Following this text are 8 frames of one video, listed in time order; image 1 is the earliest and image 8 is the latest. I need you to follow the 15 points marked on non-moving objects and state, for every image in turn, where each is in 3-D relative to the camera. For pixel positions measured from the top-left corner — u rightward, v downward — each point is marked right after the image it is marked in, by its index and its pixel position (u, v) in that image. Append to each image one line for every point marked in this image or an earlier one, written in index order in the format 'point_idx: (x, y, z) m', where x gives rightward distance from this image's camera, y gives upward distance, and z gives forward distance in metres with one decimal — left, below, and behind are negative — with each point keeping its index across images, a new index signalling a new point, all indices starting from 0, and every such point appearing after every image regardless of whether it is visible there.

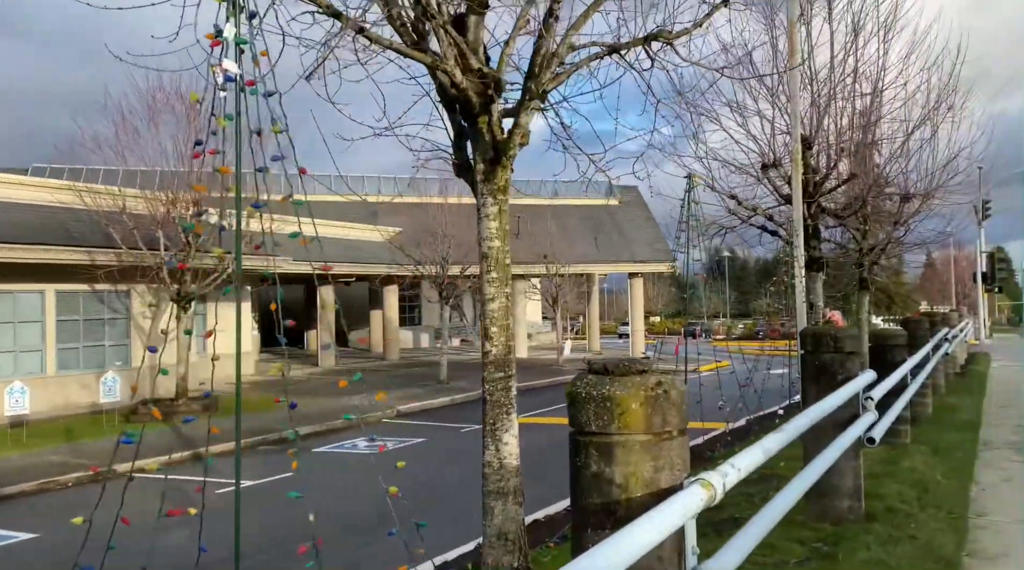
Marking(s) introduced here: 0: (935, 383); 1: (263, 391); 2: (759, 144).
0: (+5.6, -1.3, +11.9) m
1: (-5.2, -2.2, +19.0) m
2: (+3.0, +1.7, +10.9) m
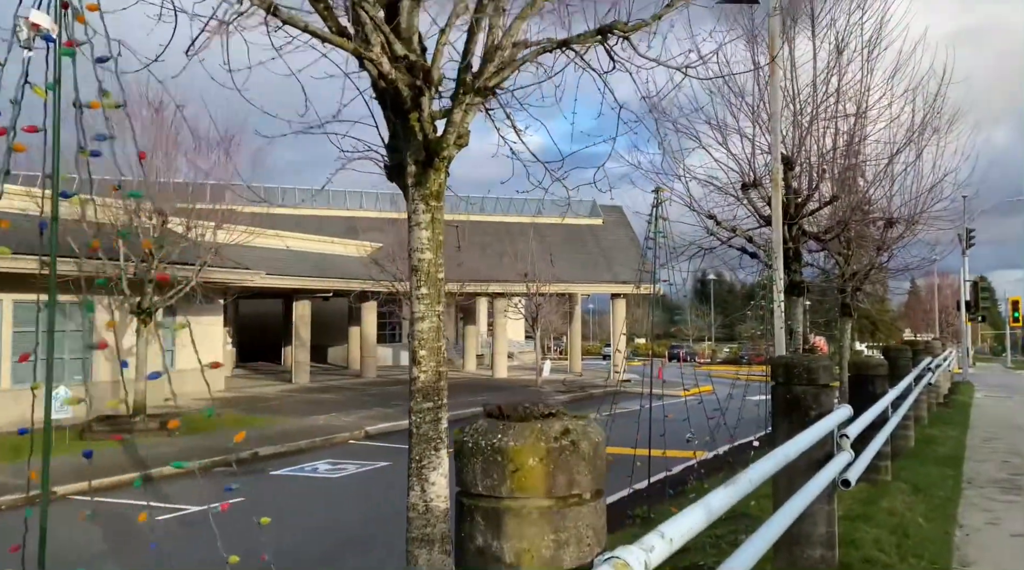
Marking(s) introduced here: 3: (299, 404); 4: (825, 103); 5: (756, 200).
0: (+5.1, -1.6, +11.5) m
1: (-5.8, -2.5, +18.4) m
2: (+2.6, +1.4, +10.5) m
3: (-4.5, -2.6, +19.3) m
4: (+3.6, +2.0, +10.3) m
5: (+2.8, +1.1, +10.5) m
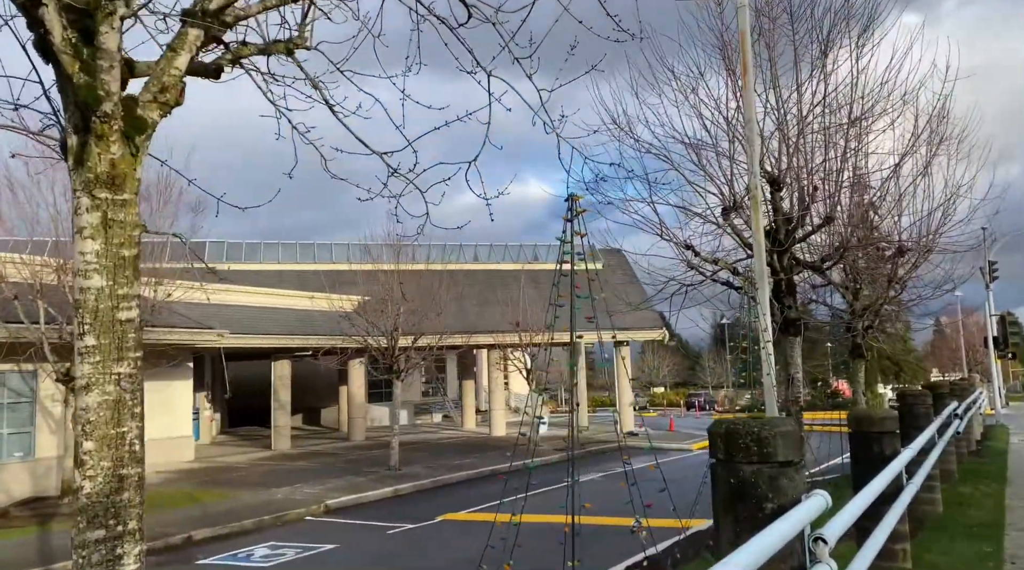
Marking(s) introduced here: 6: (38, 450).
0: (+4.7, -2.0, +9.9) m
1: (-6.0, -3.7, +16.9) m
2: (+2.1, +1.0, +9.1) m
3: (-4.8, -3.7, +17.8) m
4: (+3.0, +1.7, +8.9) m
5: (+2.2, +0.7, +9.1) m
6: (-8.2, -2.9, +15.9) m
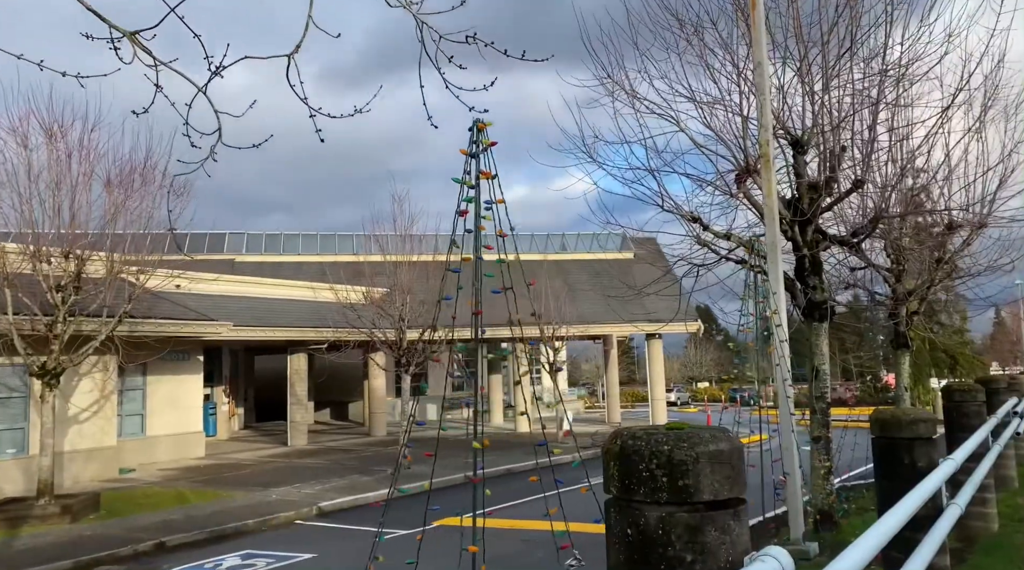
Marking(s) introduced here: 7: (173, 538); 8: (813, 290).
0: (+4.6, -1.8, +8.5) m
1: (-5.8, -3.5, +16.2) m
2: (+1.9, +1.2, +7.9) m
3: (-4.5, -3.5, +16.9) m
4: (+2.8, +1.9, +7.6) m
5: (+2.1, +0.9, +7.9) m
6: (-7.9, -2.7, +15.2) m
7: (-4.0, -3.0, +10.6) m
8: (+2.6, 0.0, +7.9) m
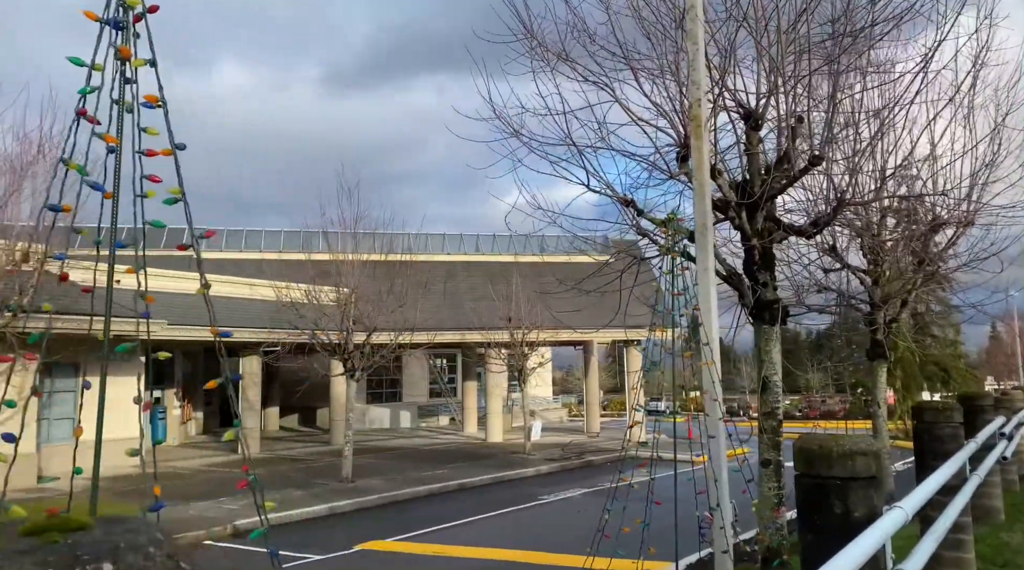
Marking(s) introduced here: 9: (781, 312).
0: (+3.8, -1.8, +7.3) m
1: (-6.6, -3.4, +14.9) m
2: (+1.2, +1.2, +6.7) m
3: (-5.3, -3.4, +15.7) m
4: (+2.1, +1.9, +6.4) m
5: (+1.3, +0.9, +6.7) m
6: (-8.7, -2.6, +14.0) m
7: (-4.8, -2.9, +9.4) m
8: (+1.9, 0.0, +6.7) m
9: (+2.0, -0.2, +6.7) m
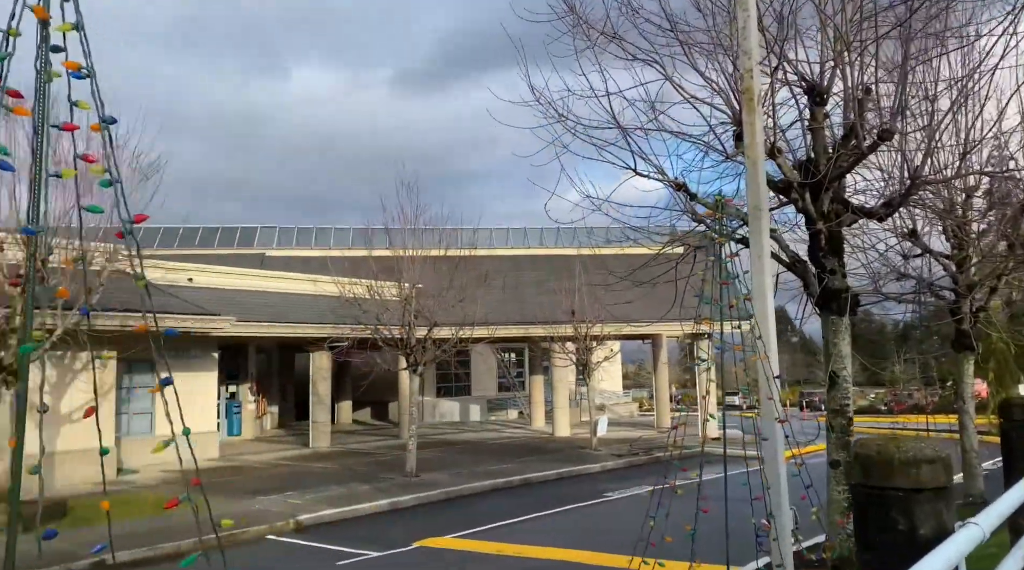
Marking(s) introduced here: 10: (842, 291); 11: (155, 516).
0: (+4.2, -1.7, +6.8) m
1: (-5.5, -3.3, +15.2) m
2: (+1.5, +1.3, +6.4) m
3: (-4.1, -3.4, +15.9) m
4: (+2.4, +2.0, +6.0) m
5: (+1.7, +1.0, +6.3) m
6: (-7.7, -2.6, +14.4) m
7: (-4.2, -2.8, +9.5) m
8: (+2.2, +0.1, +6.3) m
9: (+2.3, -0.1, +6.3) m
10: (+2.3, 0.0, +6.2) m
11: (-4.7, -3.0, +11.9) m
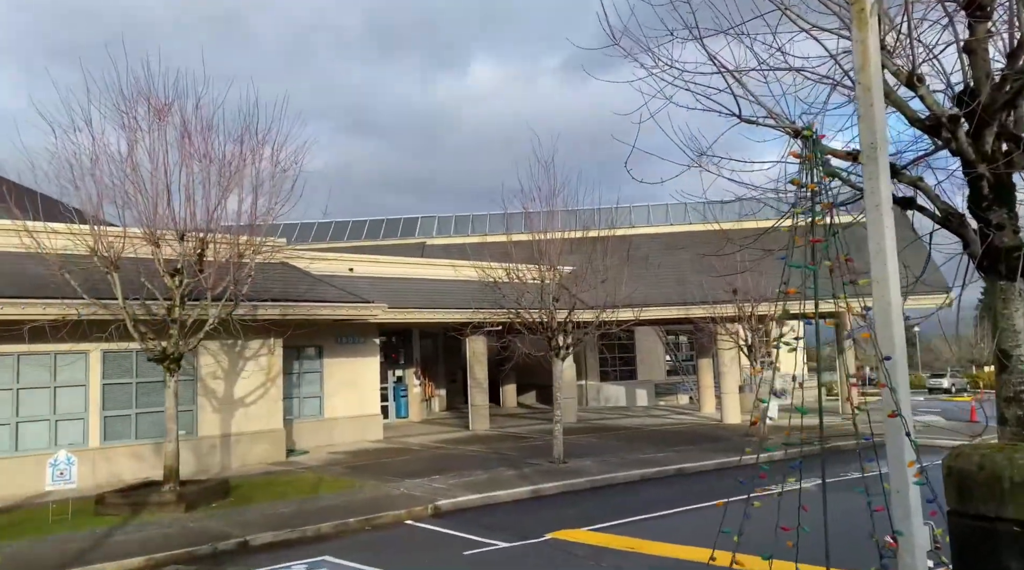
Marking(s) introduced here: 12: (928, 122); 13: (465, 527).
0: (+4.9, -1.5, +5.5) m
1: (-2.9, -3.1, +15.7) m
2: (+2.1, +1.5, +5.5) m
3: (-1.4, -3.1, +16.0) m
4: (+2.9, +2.1, +5.0) m
5: (+2.3, +1.1, +5.5) m
6: (-5.3, -2.4, +15.3) m
7: (-2.7, -2.7, +9.8) m
8: (+2.8, +0.2, +5.3) m
9: (+3.0, +0.1, +5.3) m
10: (+2.9, +0.1, +5.3) m
11: (-2.8, -2.9, +12.2) m
12: (+2.5, +0.9, +5.5) m
13: (-0.5, -2.8, +10.5) m
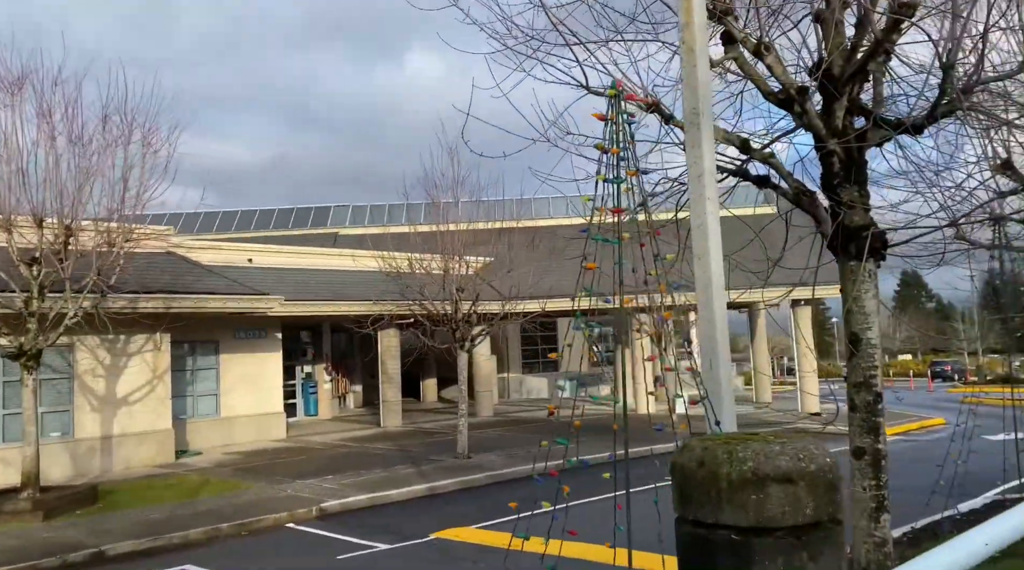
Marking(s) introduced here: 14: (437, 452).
0: (+4.0, -1.3, +5.3) m
1: (-4.5, -3.0, +14.9) m
2: (+1.1, +1.6, +5.2) m
3: (-3.1, -3.0, +15.4) m
4: (+1.9, +2.3, +4.7) m
5: (+1.3, +1.2, +5.1) m
6: (-6.9, -2.3, +14.4) m
7: (-4.0, -2.6, +9.1) m
8: (+1.9, +0.4, +5.0) m
9: (+2.0, +0.2, +5.0) m
10: (+1.9, +0.3, +5.0) m
11: (-4.2, -2.7, +11.5) m
12: (+1.6, +1.1, +5.2) m
13: (-1.8, -2.7, +10.0) m
14: (-1.3, -2.8, +15.5) m
